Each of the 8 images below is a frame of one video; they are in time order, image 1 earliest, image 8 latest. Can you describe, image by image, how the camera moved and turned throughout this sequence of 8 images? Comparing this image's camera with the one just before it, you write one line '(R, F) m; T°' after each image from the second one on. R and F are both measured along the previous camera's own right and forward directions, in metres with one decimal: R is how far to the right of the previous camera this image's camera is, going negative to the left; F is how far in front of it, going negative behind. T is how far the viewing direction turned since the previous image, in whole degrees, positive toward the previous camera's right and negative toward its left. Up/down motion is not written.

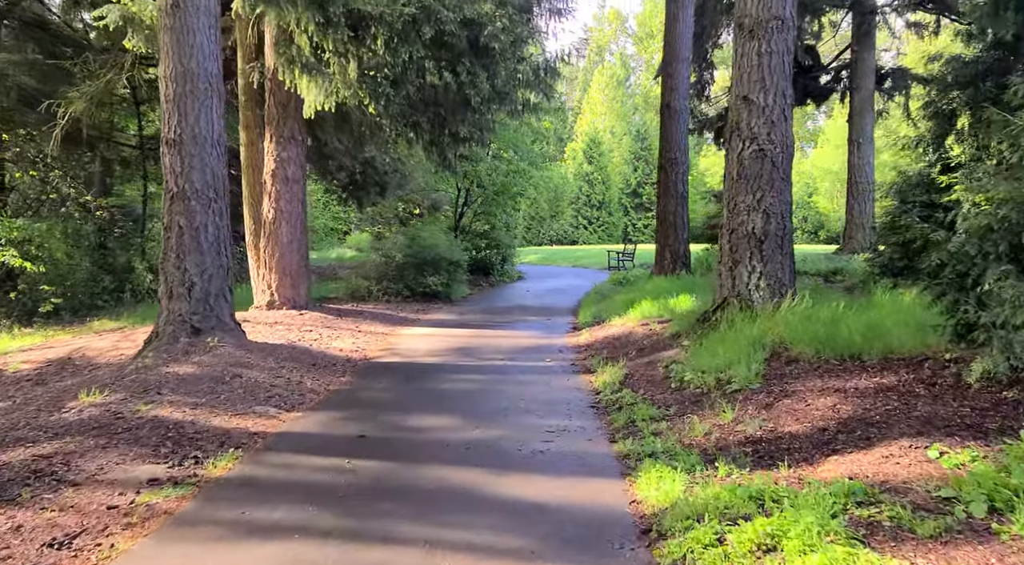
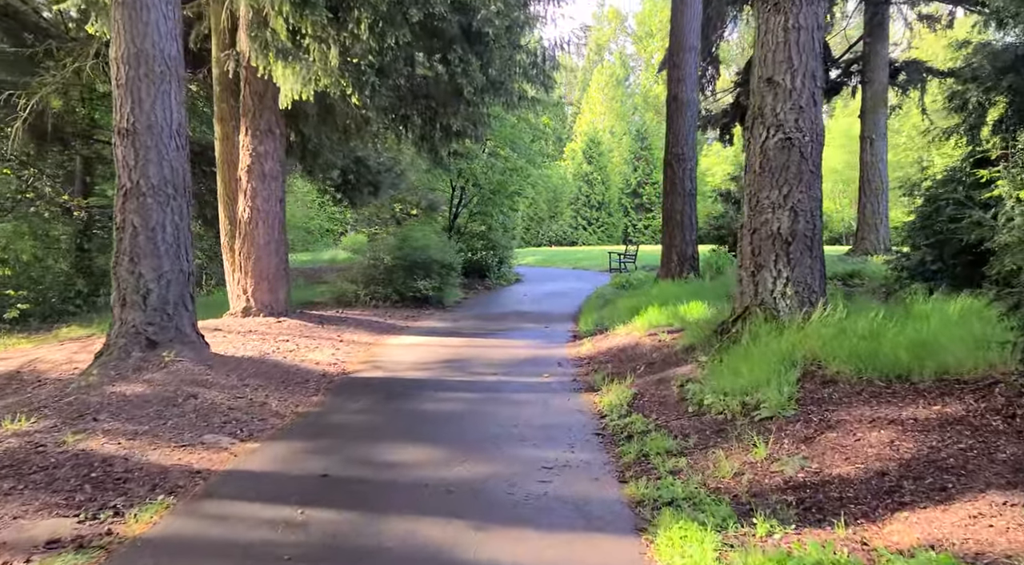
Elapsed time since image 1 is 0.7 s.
(+0.1, +1.1) m; 0°
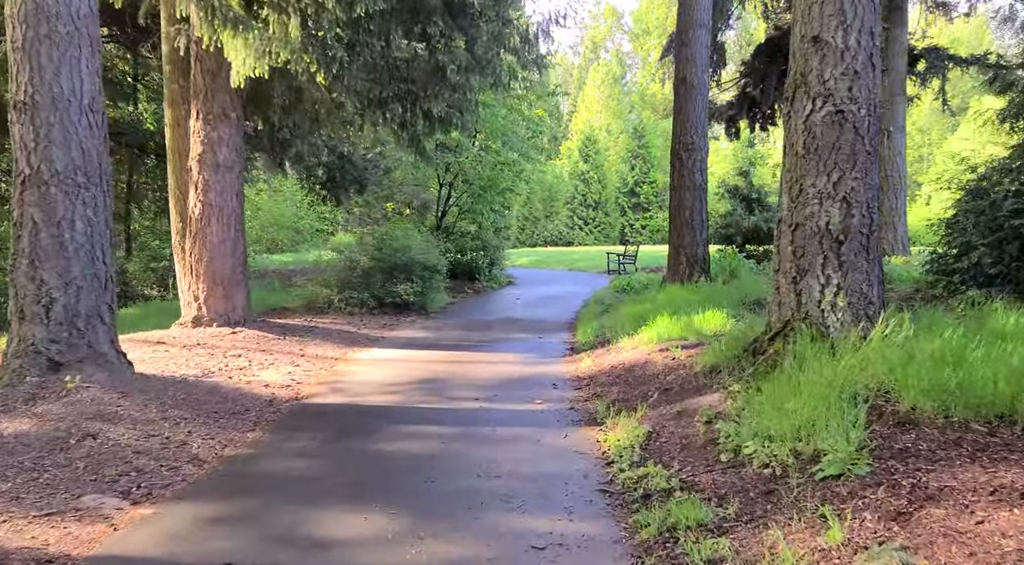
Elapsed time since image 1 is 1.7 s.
(+0.1, +1.6) m; 0°
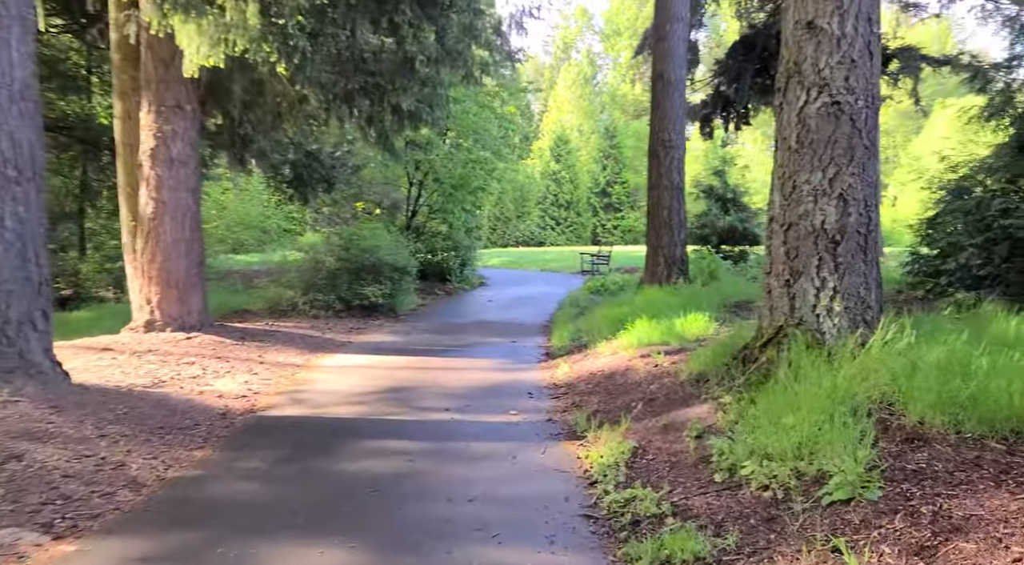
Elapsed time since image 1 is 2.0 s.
(0.0, +0.5) m; +2°
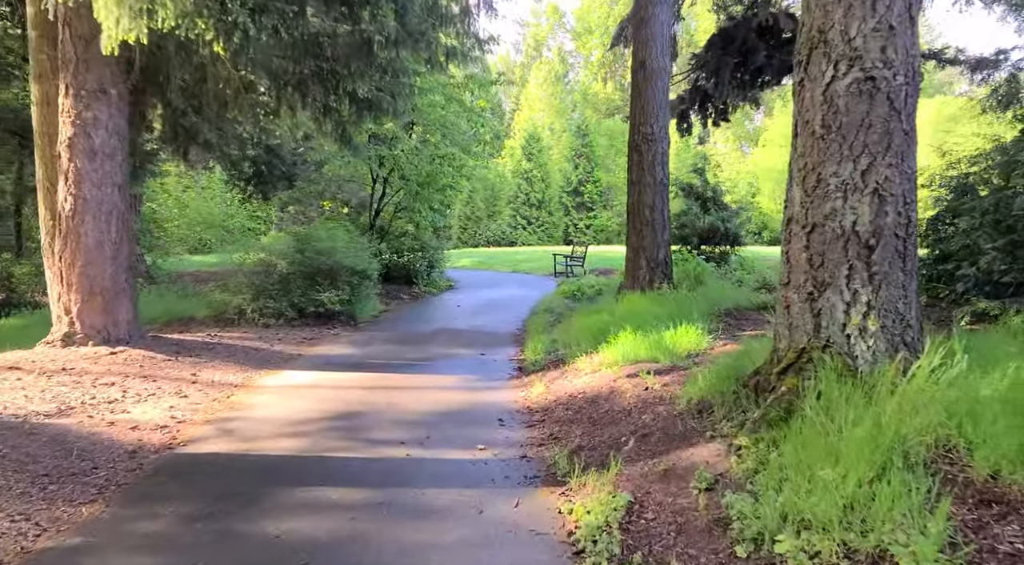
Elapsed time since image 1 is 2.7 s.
(0.0, +1.2) m; +2°
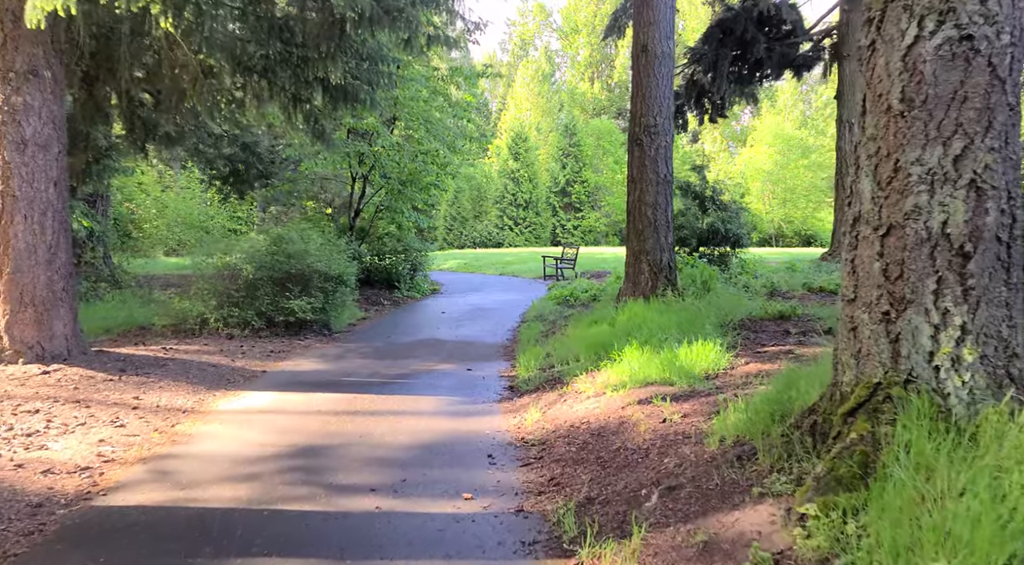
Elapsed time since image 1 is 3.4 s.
(0.0, +1.1) m; +1°
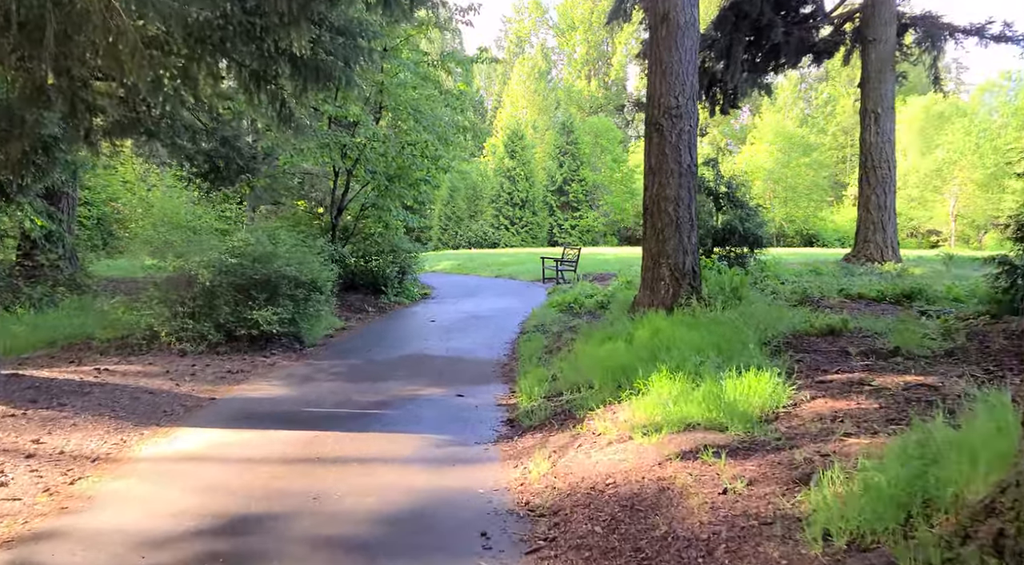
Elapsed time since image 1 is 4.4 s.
(0.0, +1.7) m; 0°
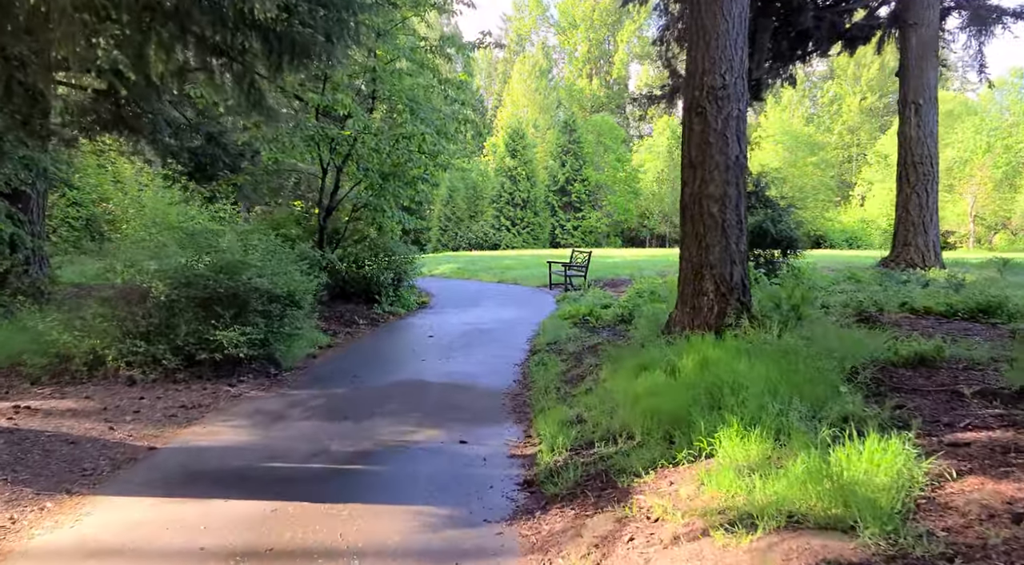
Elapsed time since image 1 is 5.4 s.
(-0.1, +1.7) m; 0°
